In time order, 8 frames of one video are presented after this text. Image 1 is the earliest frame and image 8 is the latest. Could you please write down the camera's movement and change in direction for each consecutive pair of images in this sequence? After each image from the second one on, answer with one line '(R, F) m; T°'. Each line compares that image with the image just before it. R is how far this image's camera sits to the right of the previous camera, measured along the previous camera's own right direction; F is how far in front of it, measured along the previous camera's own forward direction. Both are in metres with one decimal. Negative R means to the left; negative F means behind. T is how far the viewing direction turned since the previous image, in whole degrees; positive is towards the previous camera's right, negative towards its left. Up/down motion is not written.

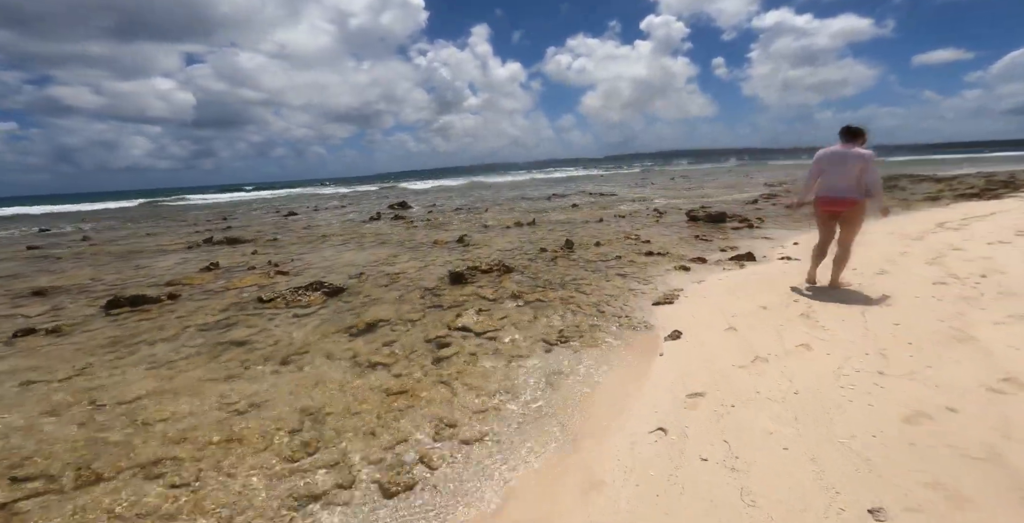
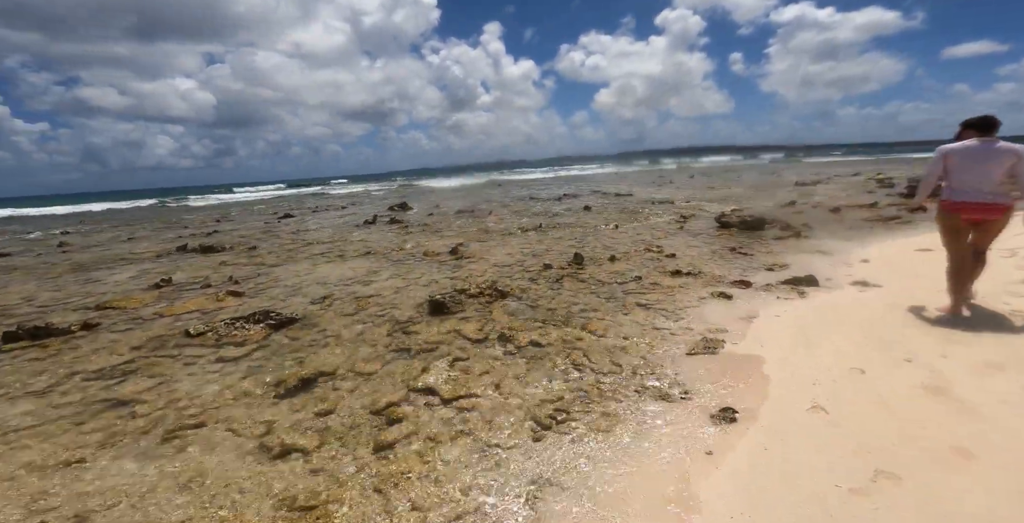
(+0.4, +1.9) m; -2°
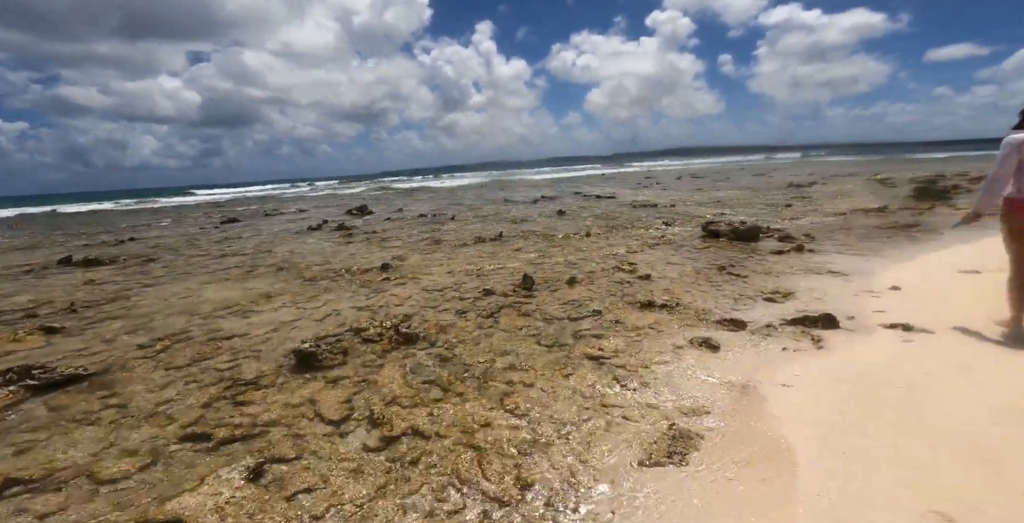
(+1.0, +2.2) m; +1°
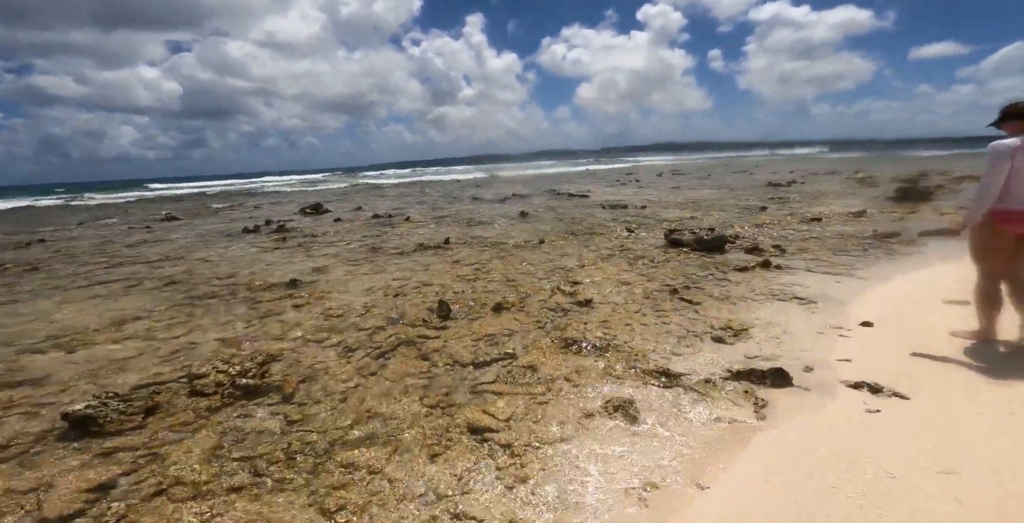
(+1.1, +1.3) m; +1°
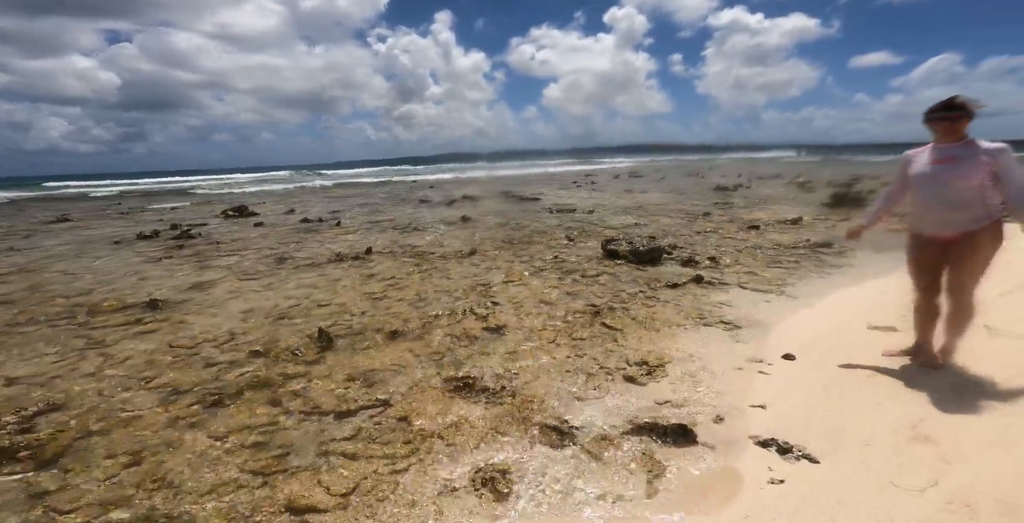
(+0.9, +0.8) m; +4°
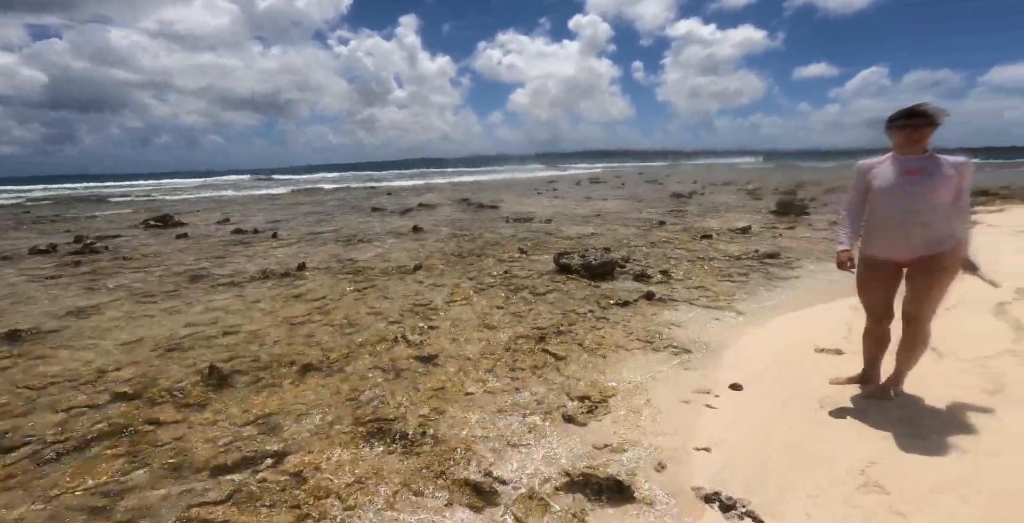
(+0.4, +0.5) m; +4°
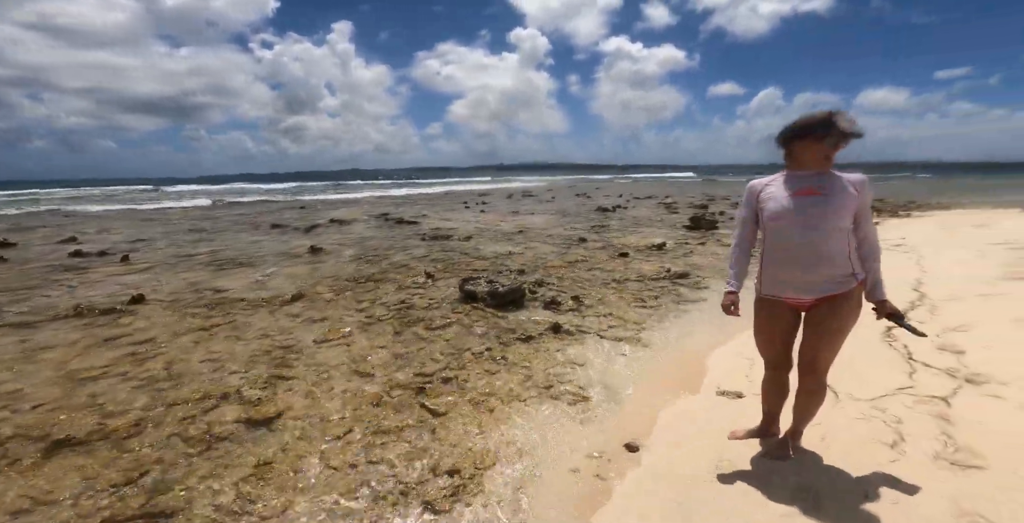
(+0.7, +0.8) m; +7°
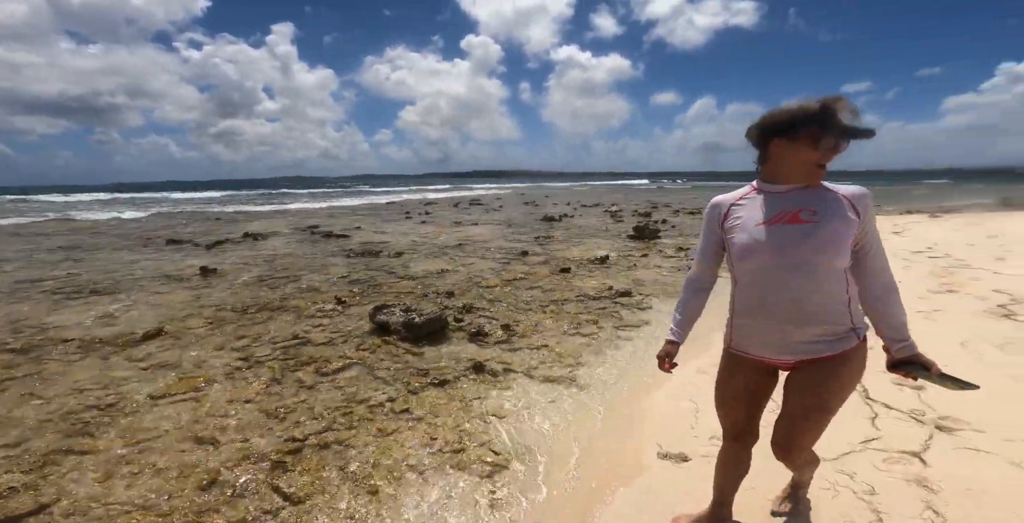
(+0.5, +1.0) m; +6°
